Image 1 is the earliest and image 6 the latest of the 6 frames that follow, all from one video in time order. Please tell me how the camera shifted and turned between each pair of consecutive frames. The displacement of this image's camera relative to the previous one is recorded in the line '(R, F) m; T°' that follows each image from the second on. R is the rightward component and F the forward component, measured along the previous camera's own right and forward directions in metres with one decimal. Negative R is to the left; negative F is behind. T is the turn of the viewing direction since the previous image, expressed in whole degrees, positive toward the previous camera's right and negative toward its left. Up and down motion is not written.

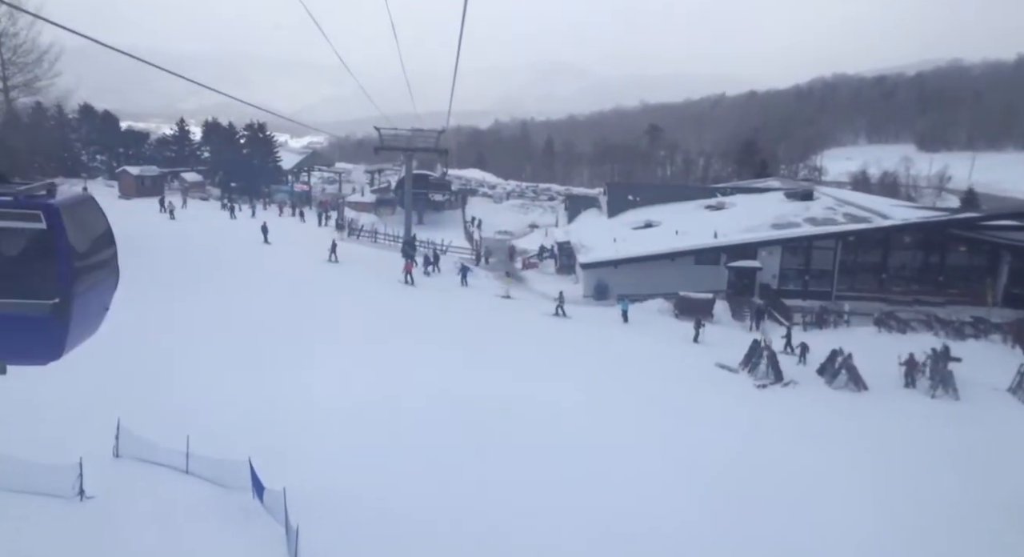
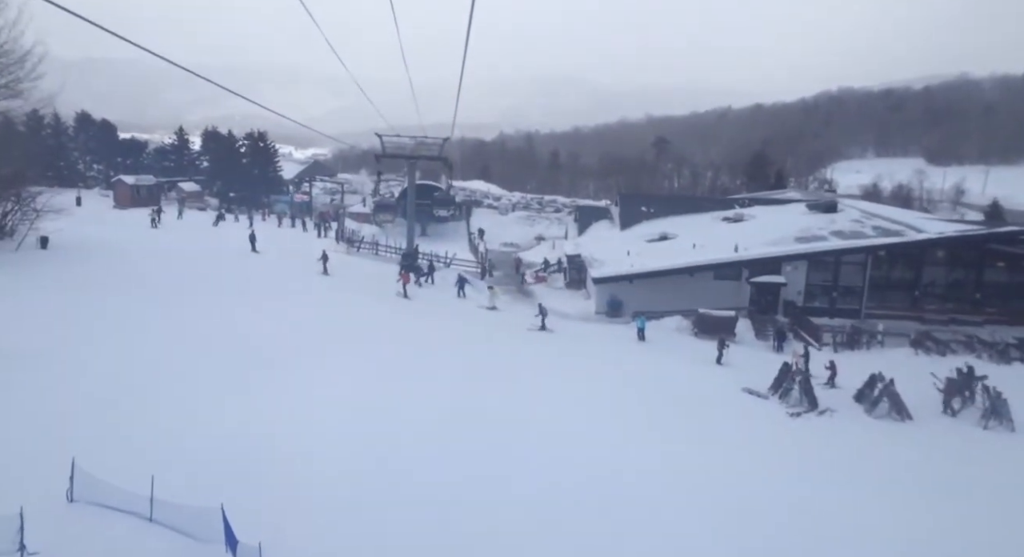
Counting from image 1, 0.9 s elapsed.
(-0.1, +1.1) m; 0°
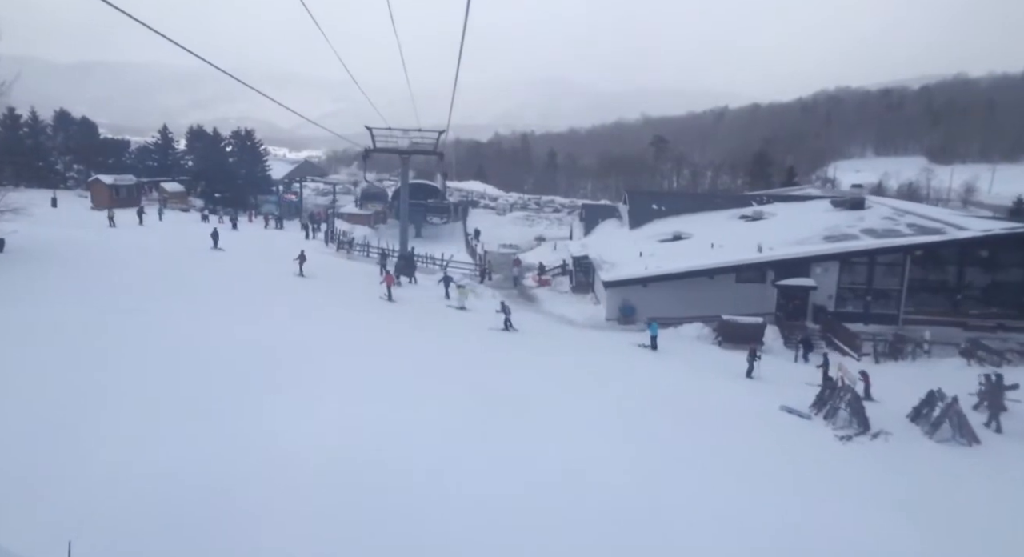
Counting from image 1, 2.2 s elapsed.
(-0.2, +1.5) m; 0°
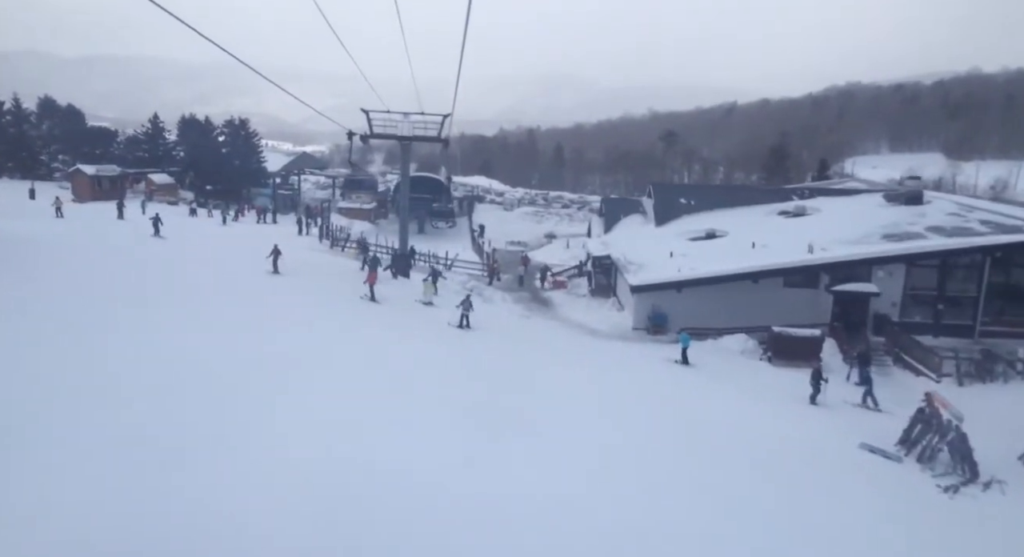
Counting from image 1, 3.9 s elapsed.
(-0.3, +2.0) m; 0°
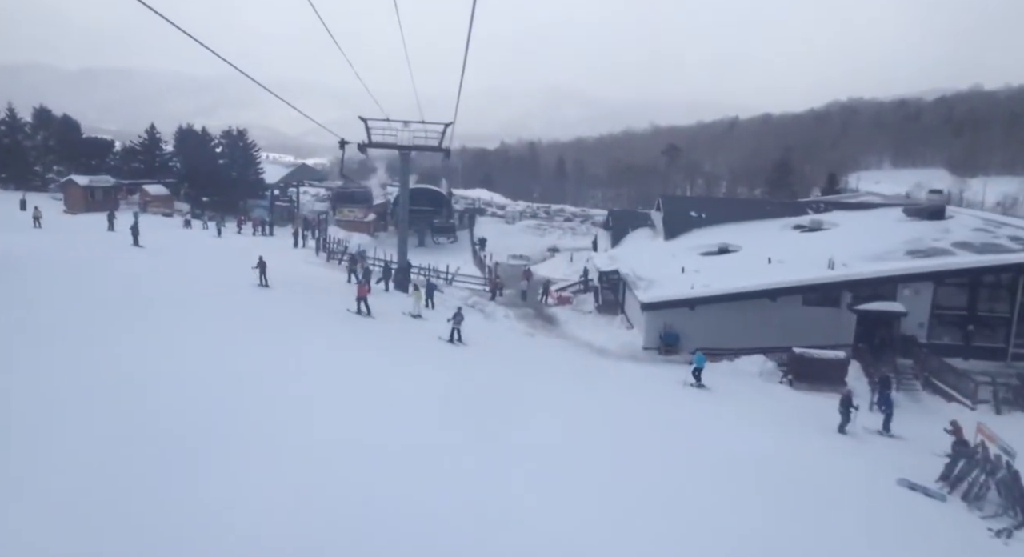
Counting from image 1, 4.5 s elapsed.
(-0.1, +0.7) m; 0°
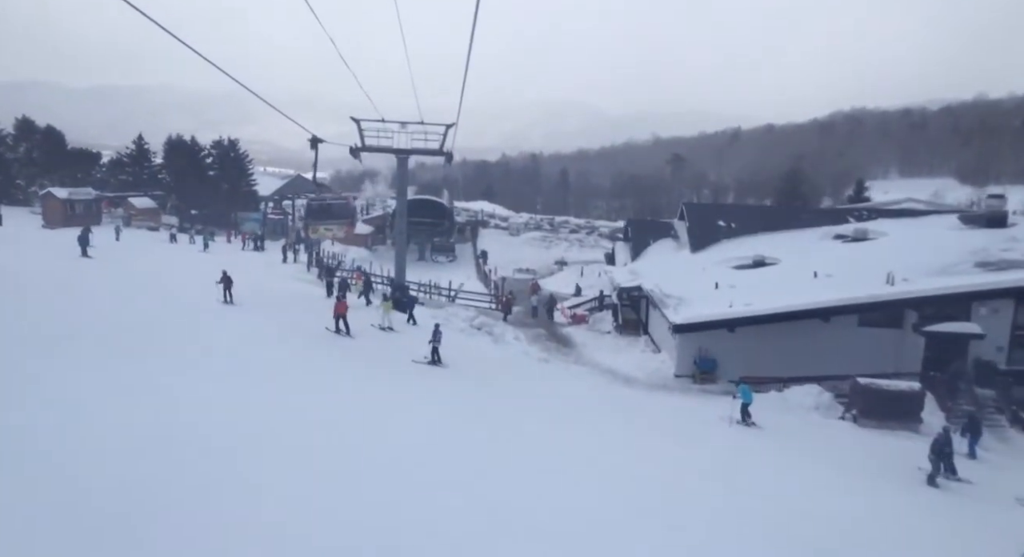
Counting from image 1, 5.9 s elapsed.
(-0.2, +1.7) m; 0°
